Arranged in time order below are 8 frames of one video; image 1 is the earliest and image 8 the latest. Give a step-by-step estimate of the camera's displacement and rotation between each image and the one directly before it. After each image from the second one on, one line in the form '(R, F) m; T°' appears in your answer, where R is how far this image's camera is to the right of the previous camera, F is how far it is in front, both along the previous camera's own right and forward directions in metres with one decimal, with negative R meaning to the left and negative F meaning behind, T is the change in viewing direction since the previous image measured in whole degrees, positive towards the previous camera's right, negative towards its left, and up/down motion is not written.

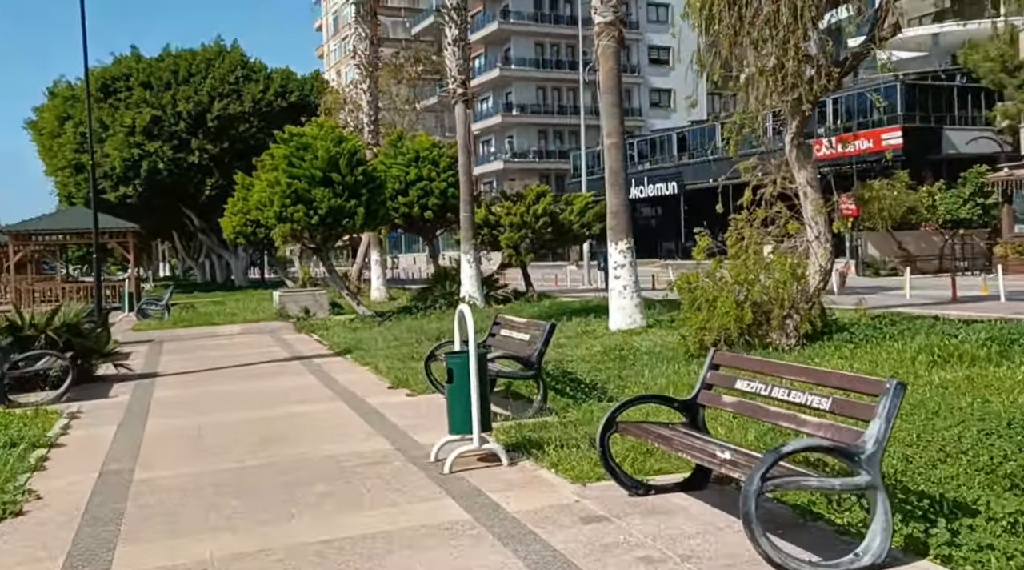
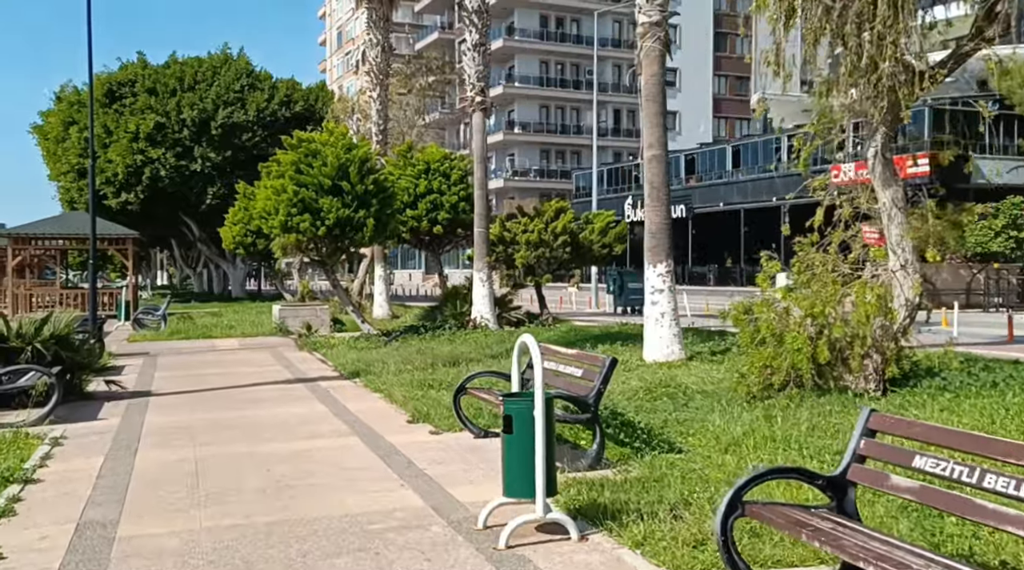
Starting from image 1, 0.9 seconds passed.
(-0.5, +1.3) m; 0°
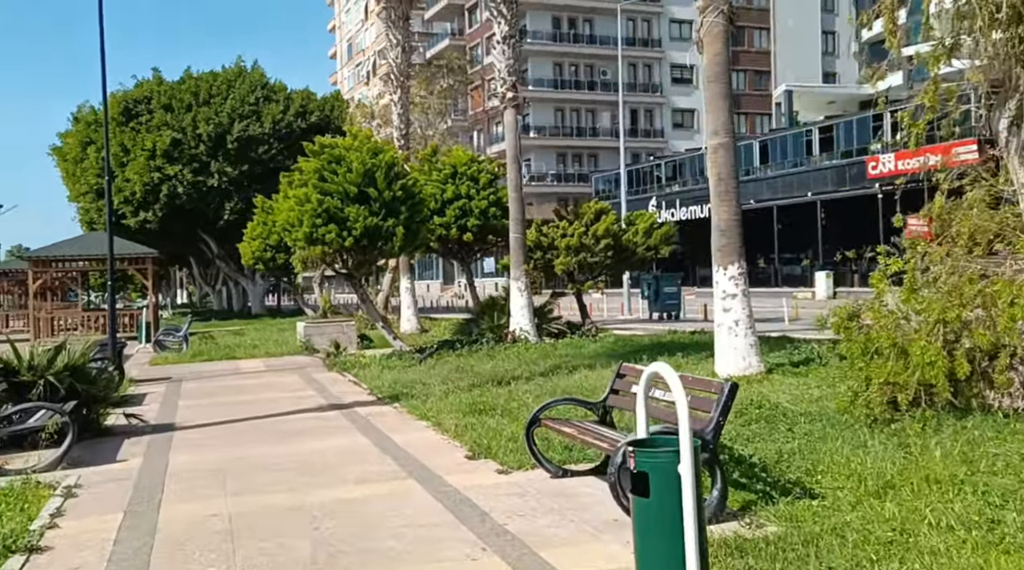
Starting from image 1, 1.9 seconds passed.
(-0.5, +1.4) m; -1°
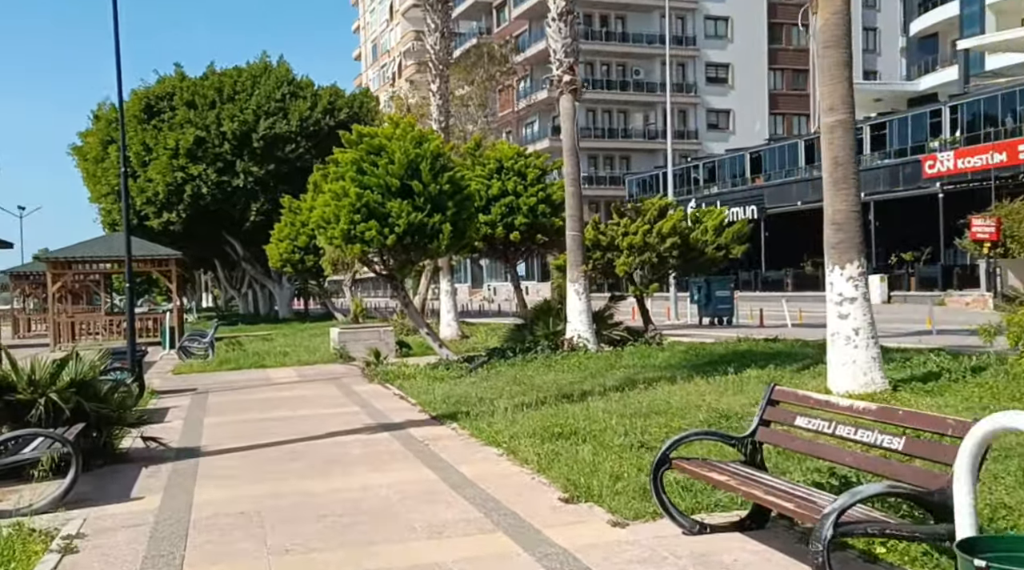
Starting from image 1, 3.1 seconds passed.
(-0.6, +1.8) m; -1°
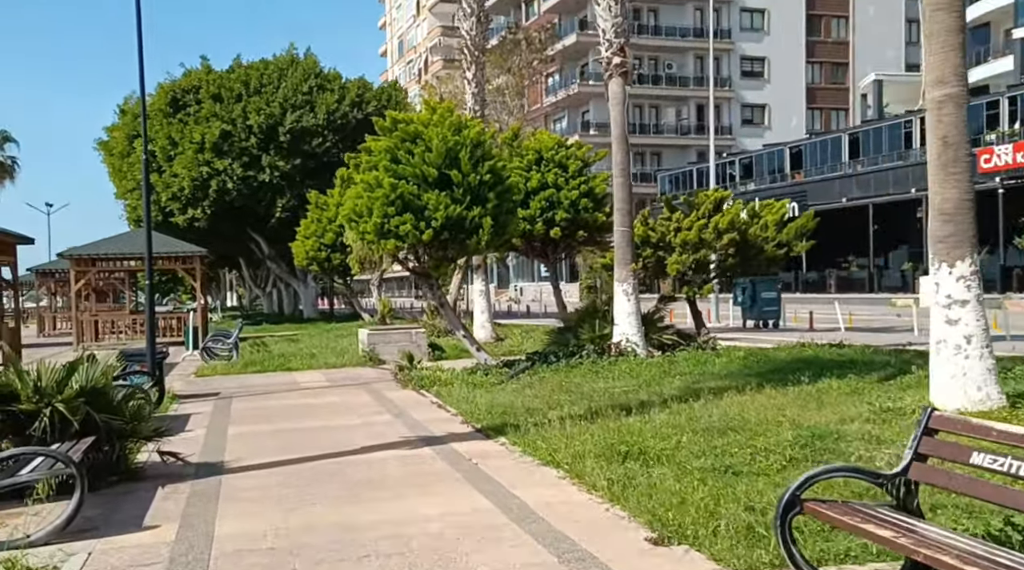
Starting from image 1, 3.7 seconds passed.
(-0.3, +1.2) m; -1°
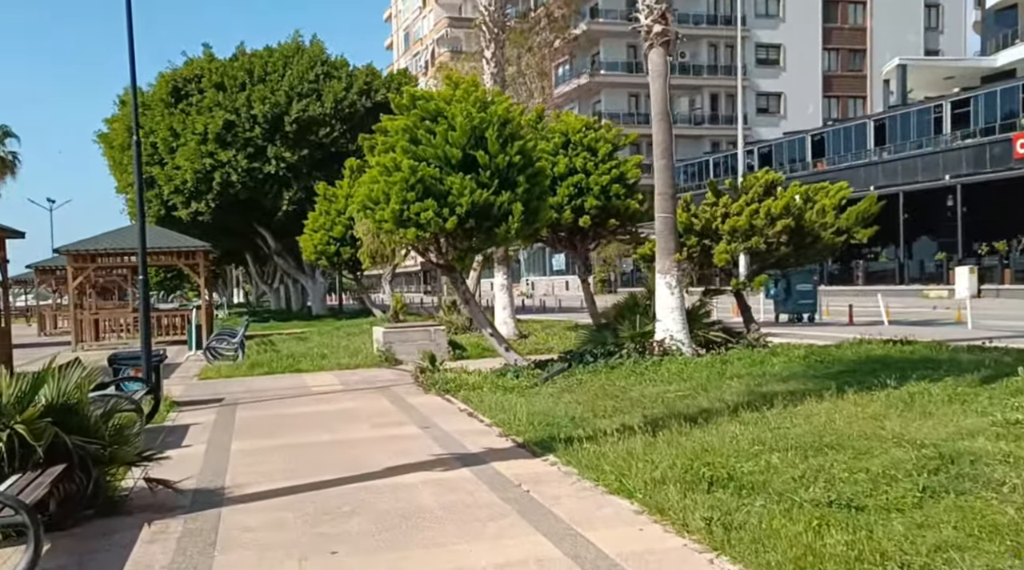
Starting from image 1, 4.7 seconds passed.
(-0.4, +1.6) m; 0°
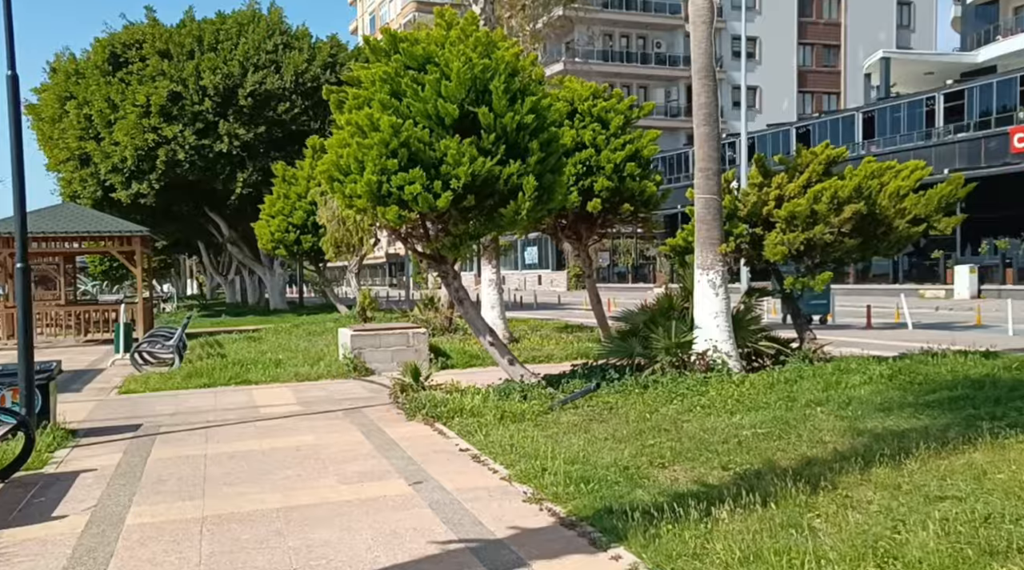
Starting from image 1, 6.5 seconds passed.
(-0.5, +3.2) m; +2°
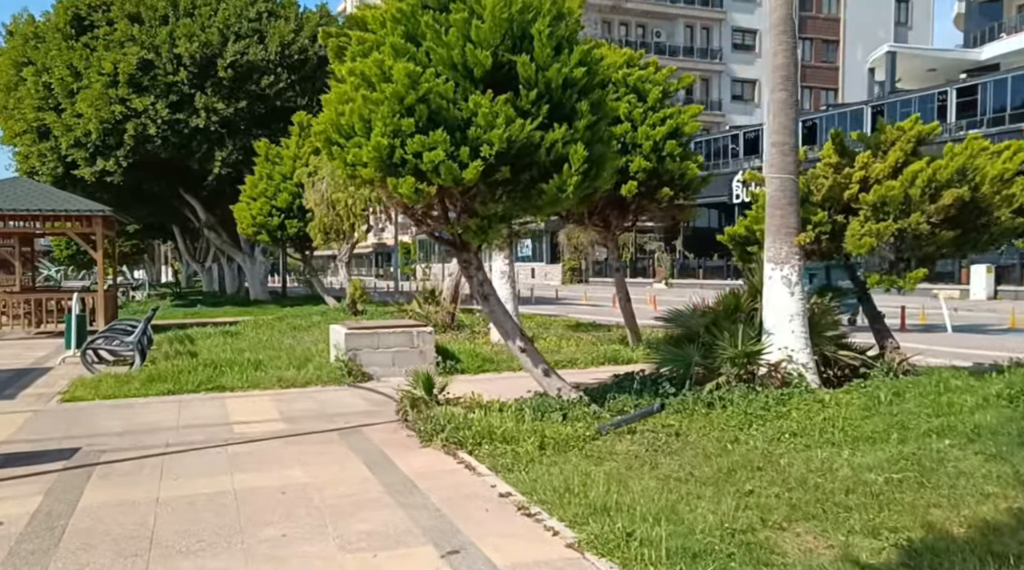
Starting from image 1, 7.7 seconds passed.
(-0.5, +2.1) m; +1°
